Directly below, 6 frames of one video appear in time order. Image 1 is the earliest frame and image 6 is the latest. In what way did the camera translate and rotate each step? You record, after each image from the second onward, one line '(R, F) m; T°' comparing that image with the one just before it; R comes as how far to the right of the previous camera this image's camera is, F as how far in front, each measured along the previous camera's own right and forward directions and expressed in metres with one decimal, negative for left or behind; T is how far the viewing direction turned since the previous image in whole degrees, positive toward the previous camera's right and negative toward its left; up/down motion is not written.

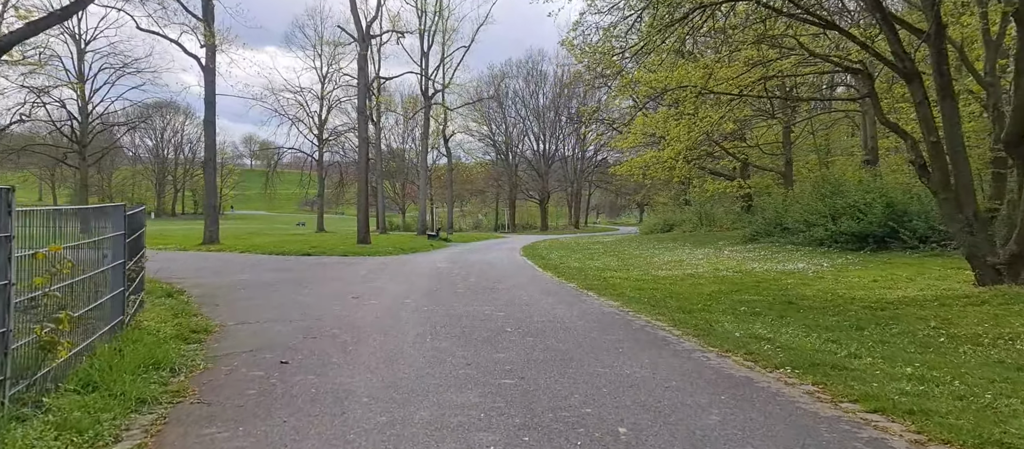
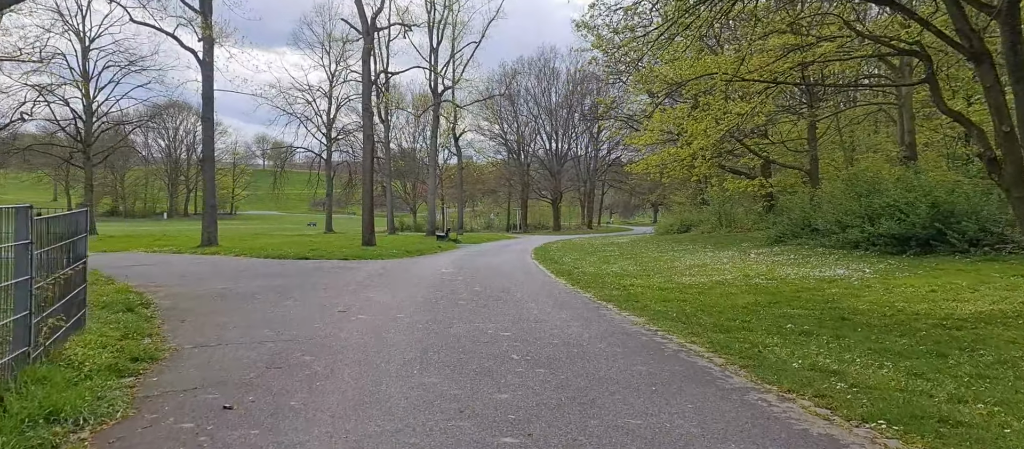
(0.0, +1.1) m; -1°
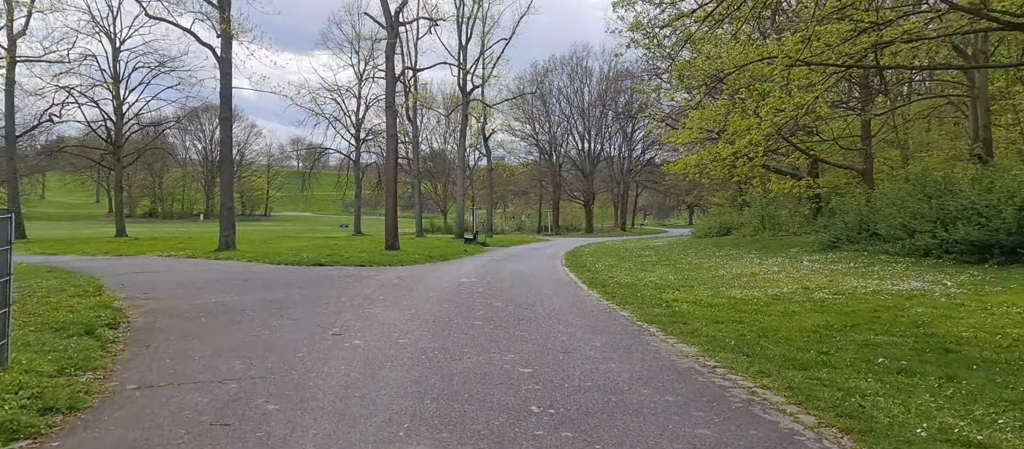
(+0.1, +1.2) m; -3°
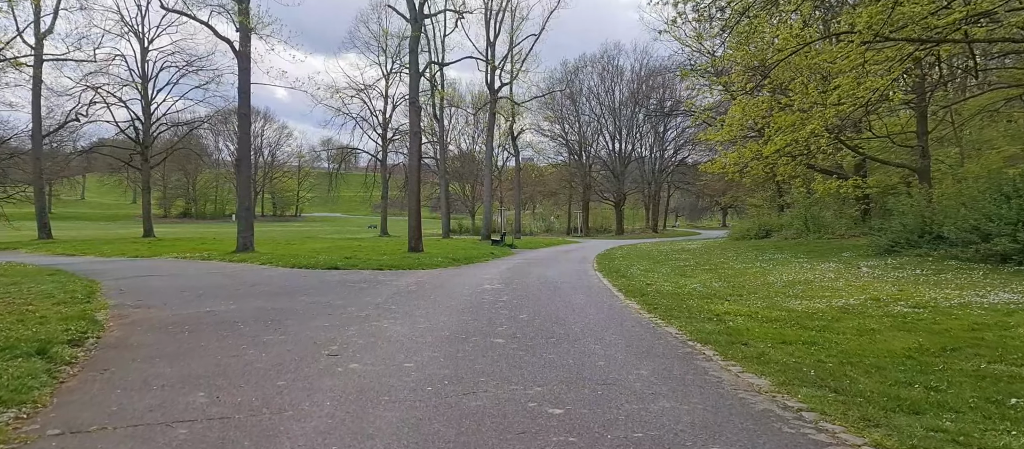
(0.0, +1.1) m; -3°
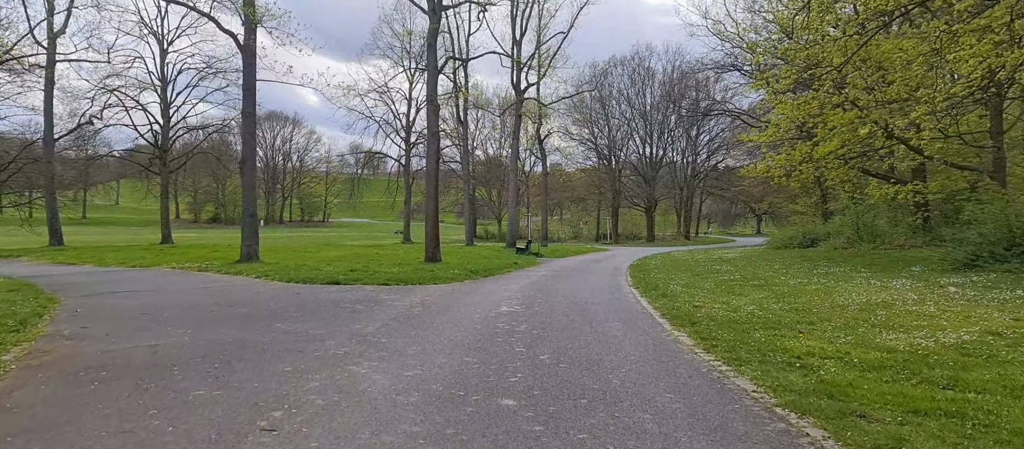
(+0.1, +1.7) m; -3°
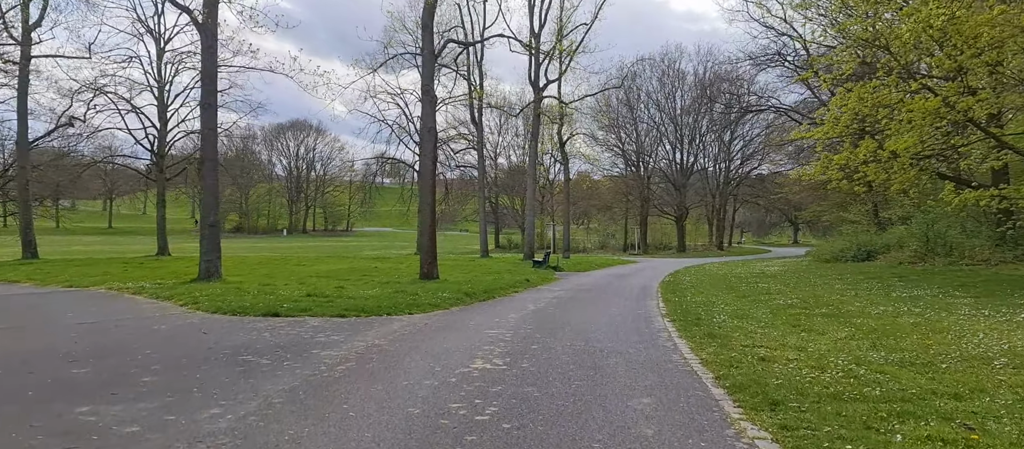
(+0.5, +3.0) m; -3°
